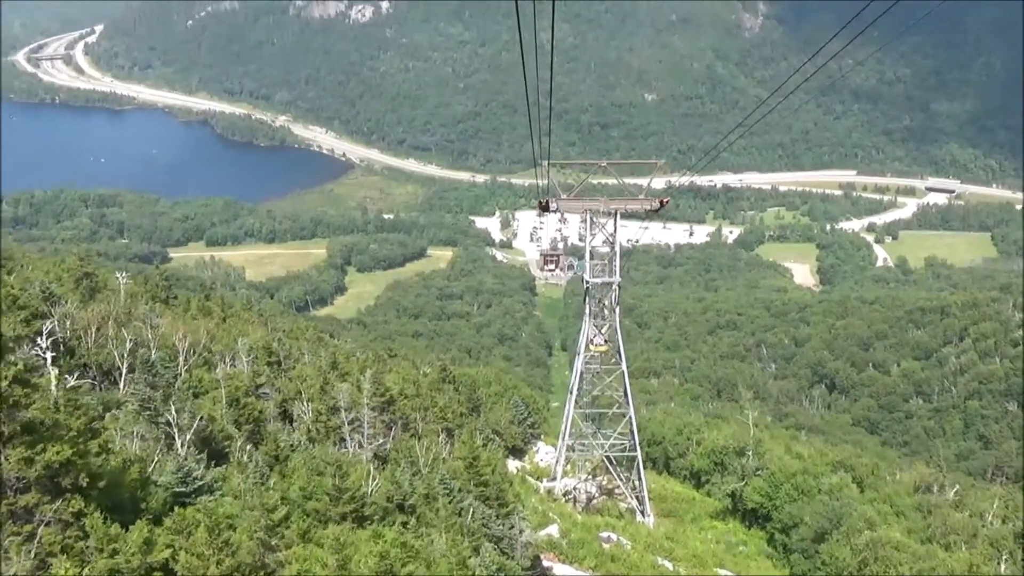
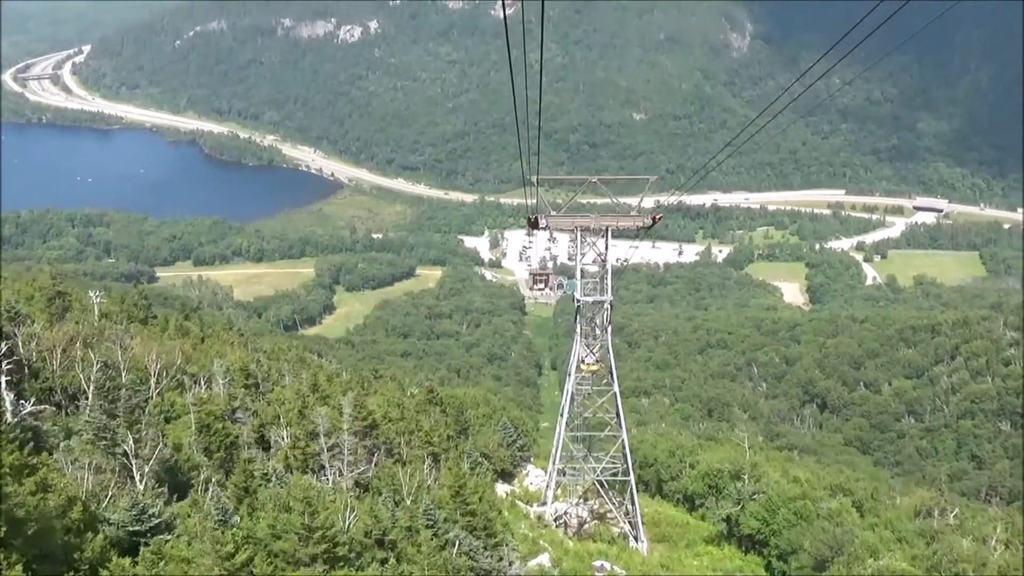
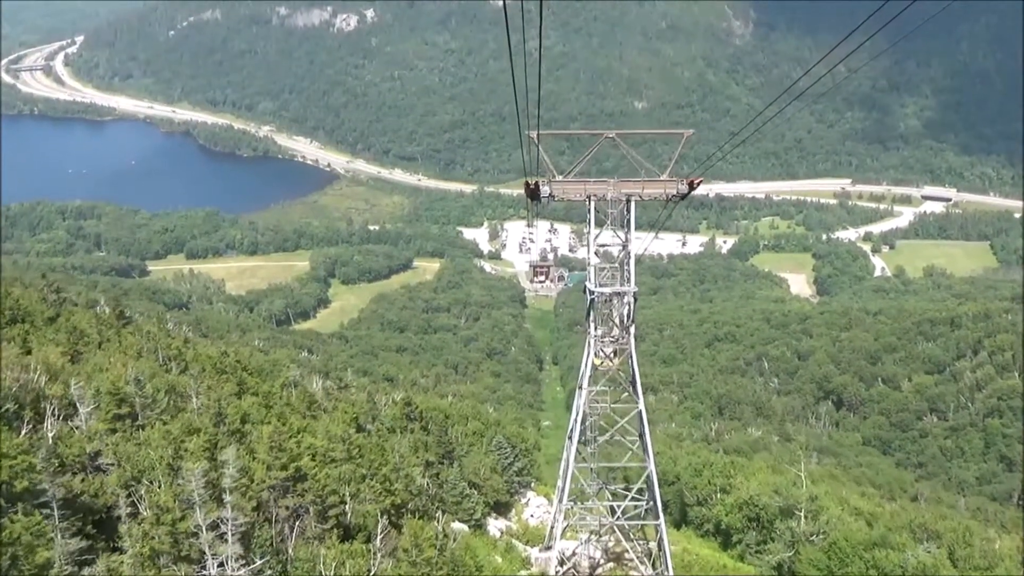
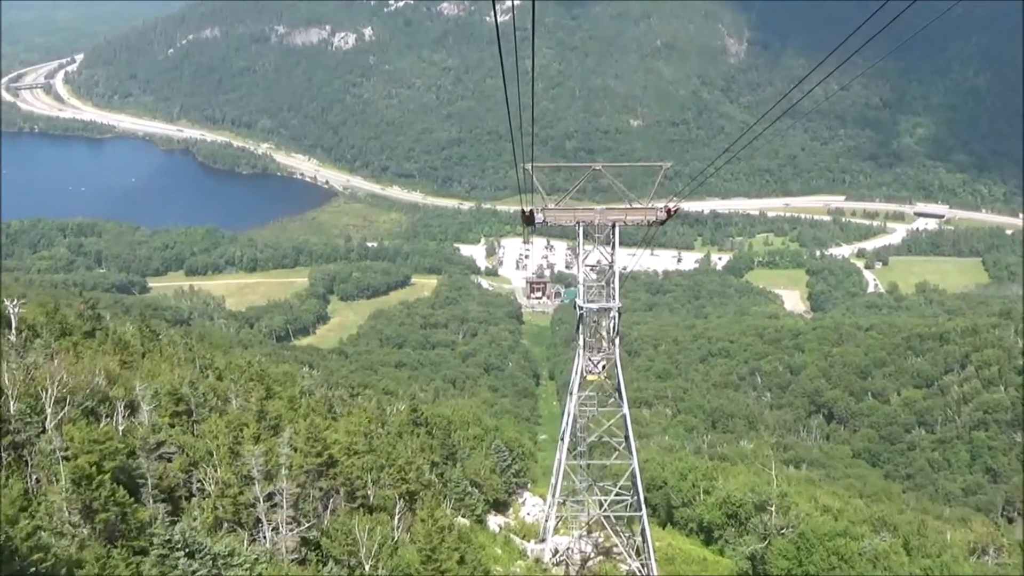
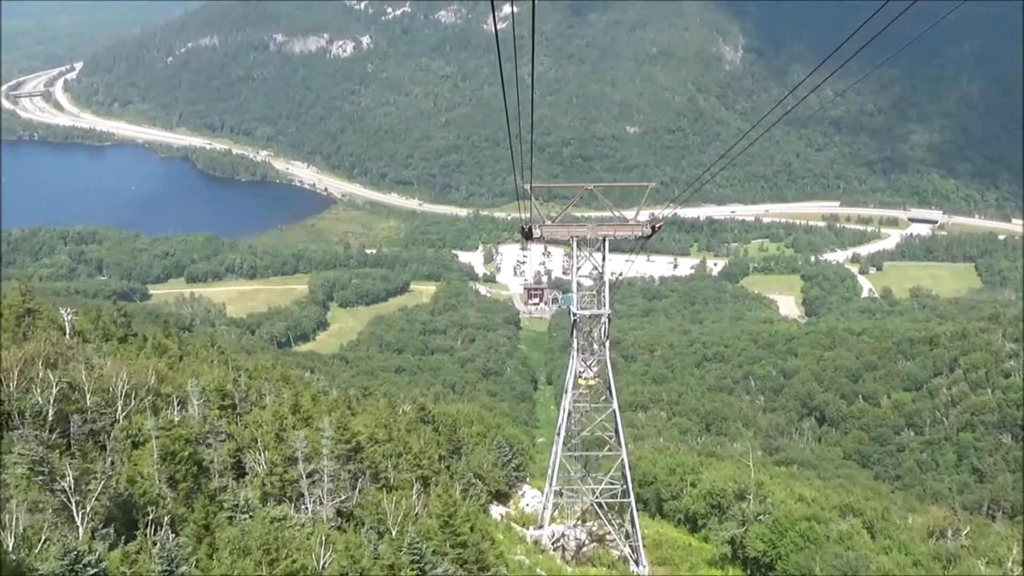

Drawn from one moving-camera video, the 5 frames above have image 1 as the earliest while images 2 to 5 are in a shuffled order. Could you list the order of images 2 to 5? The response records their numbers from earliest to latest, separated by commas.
2, 5, 4, 3
